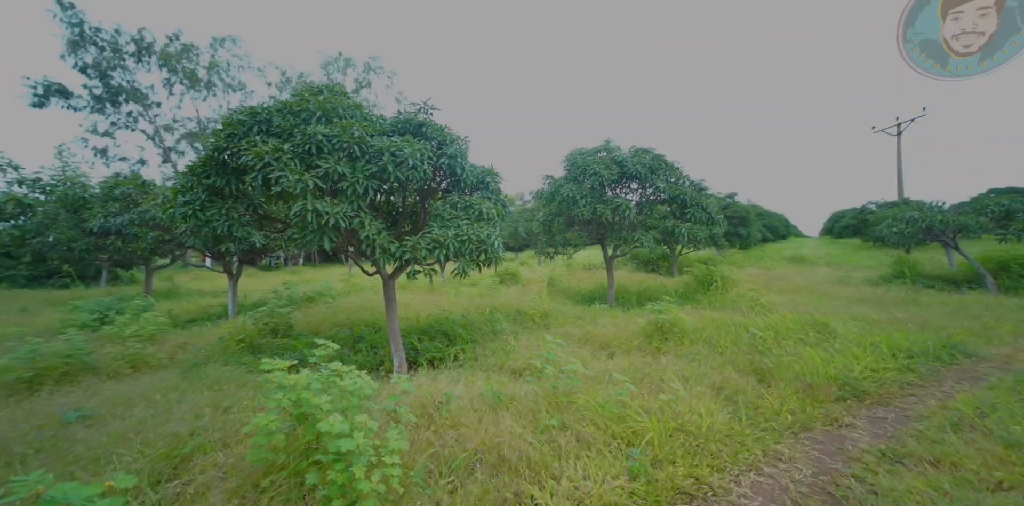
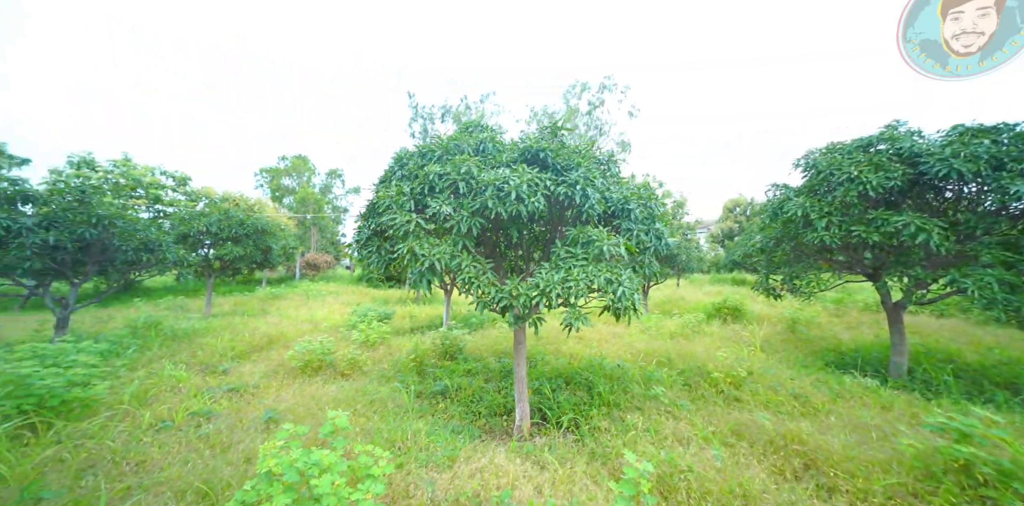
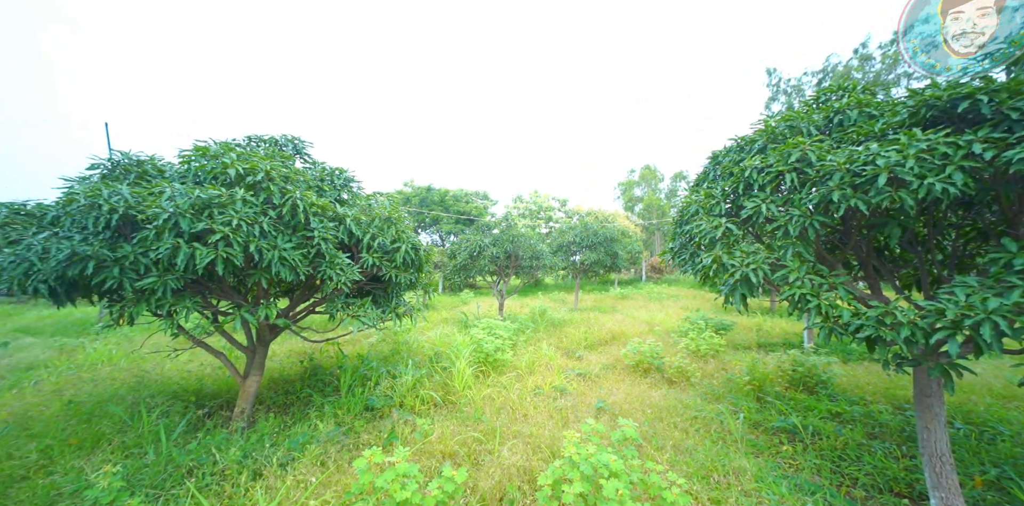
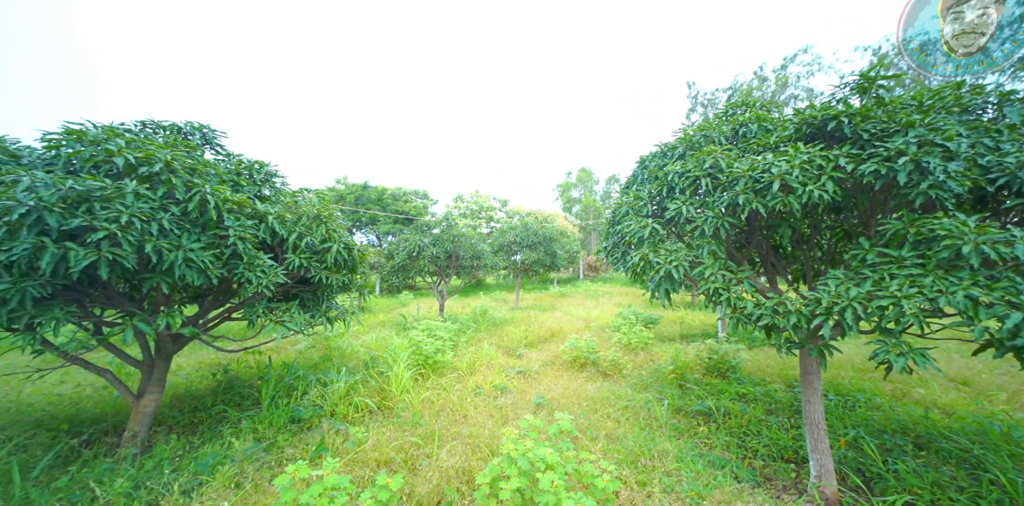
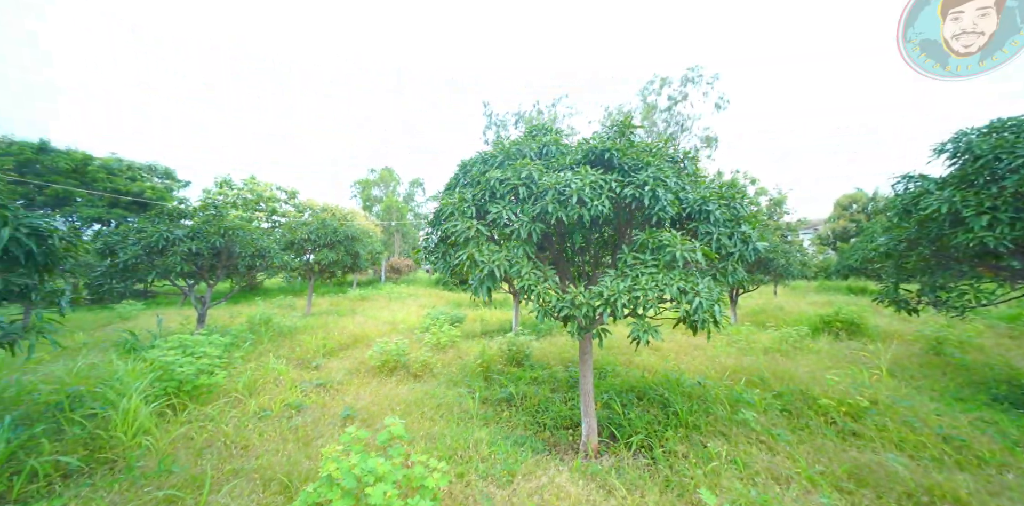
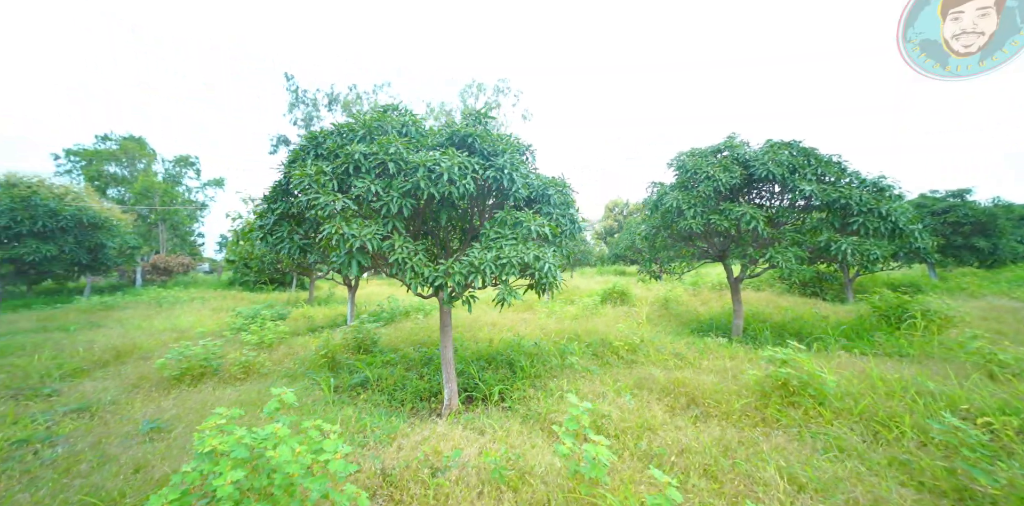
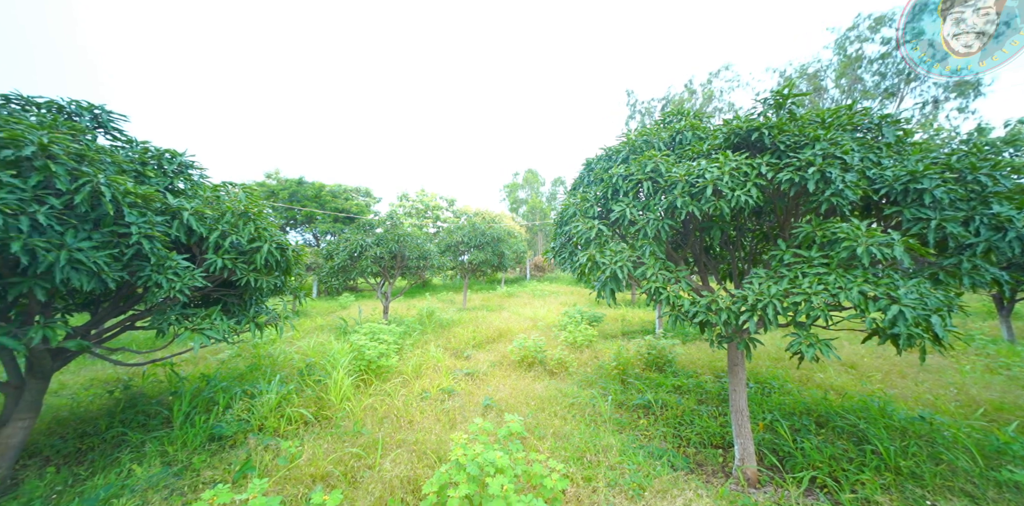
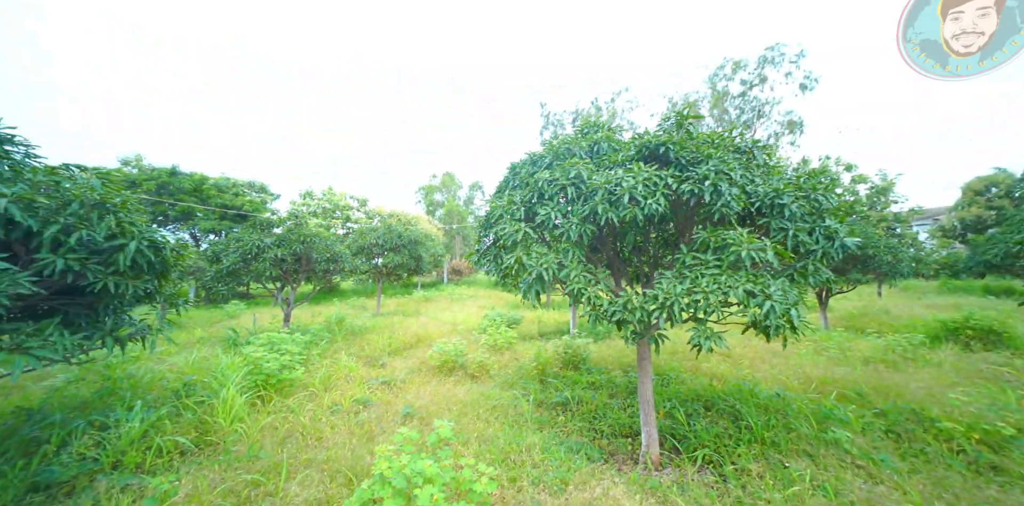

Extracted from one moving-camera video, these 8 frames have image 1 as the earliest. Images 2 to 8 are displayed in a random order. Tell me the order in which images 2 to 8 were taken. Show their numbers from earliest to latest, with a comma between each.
6, 2, 5, 8, 7, 4, 3
